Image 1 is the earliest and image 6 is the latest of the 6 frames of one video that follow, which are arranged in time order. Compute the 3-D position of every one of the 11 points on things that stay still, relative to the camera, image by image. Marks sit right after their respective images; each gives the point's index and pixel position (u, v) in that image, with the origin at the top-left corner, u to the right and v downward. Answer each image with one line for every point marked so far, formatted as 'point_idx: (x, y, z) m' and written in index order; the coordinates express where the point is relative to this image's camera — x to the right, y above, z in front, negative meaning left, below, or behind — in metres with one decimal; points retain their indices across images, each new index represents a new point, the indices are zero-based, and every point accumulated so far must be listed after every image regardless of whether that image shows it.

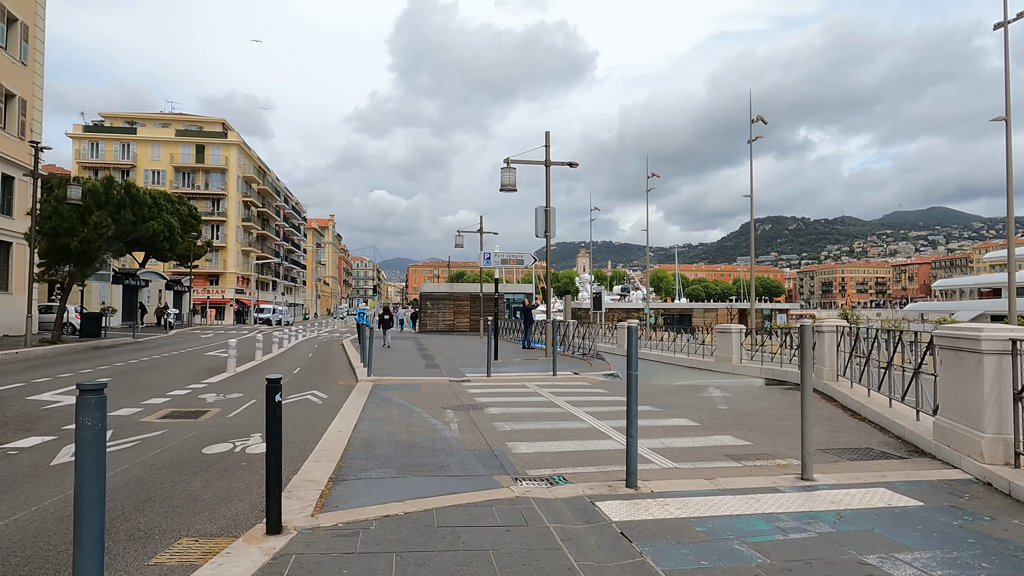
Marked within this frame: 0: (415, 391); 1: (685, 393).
0: (-1.8, -1.9, +12.4) m
1: (+3.3, -2.0, +12.8) m
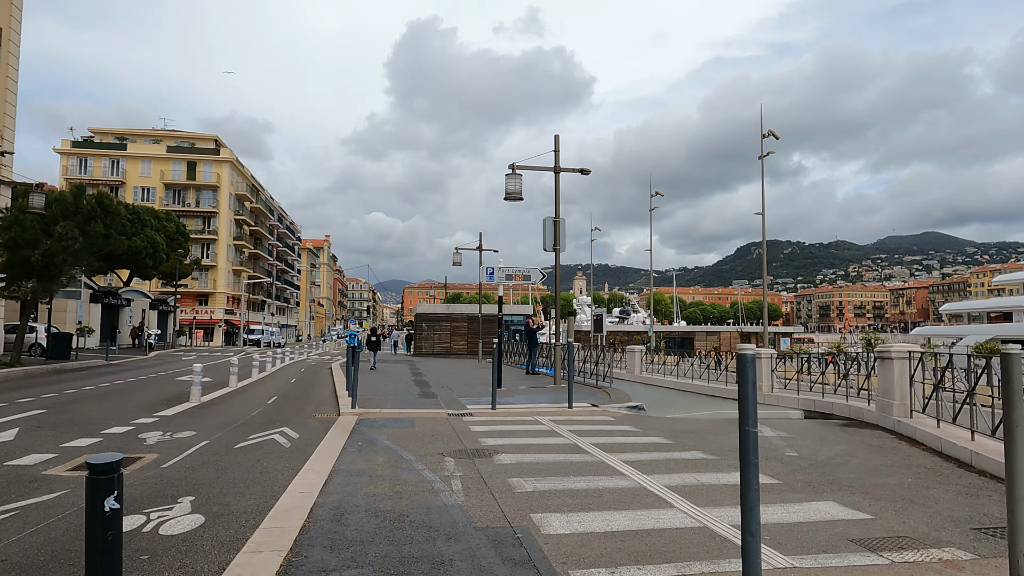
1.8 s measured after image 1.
0: (-1.6, -2.2, +10.2) m
1: (+3.5, -2.3, +10.7) m
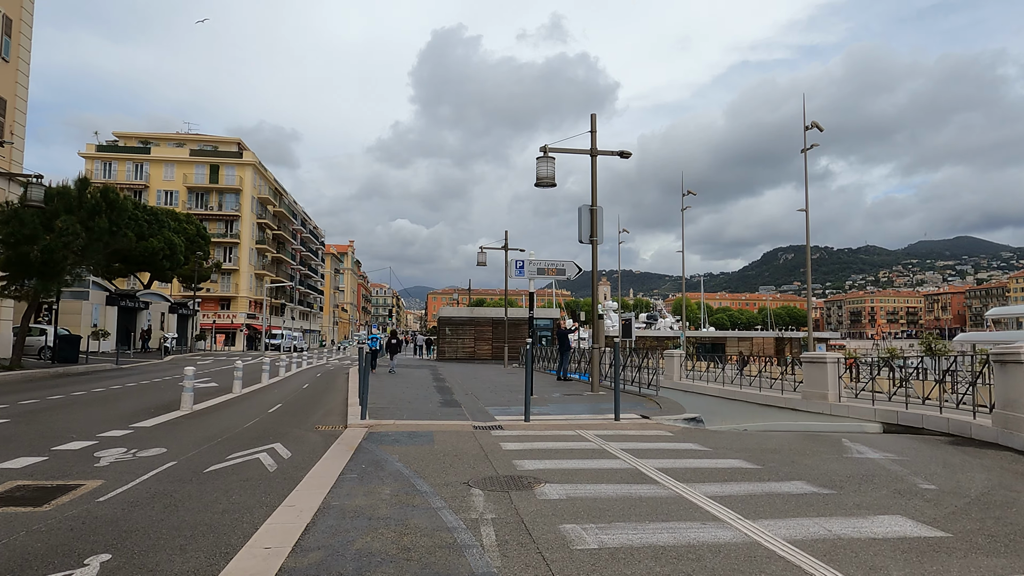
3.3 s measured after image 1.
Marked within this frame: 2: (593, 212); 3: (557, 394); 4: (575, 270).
0: (-1.1, -2.0, +8.4) m
1: (+4.0, -2.1, +8.6) m
2: (+2.0, +1.9, +16.9) m
3: (+1.1, -2.6, +16.3) m
4: (+1.5, +0.5, +16.3) m
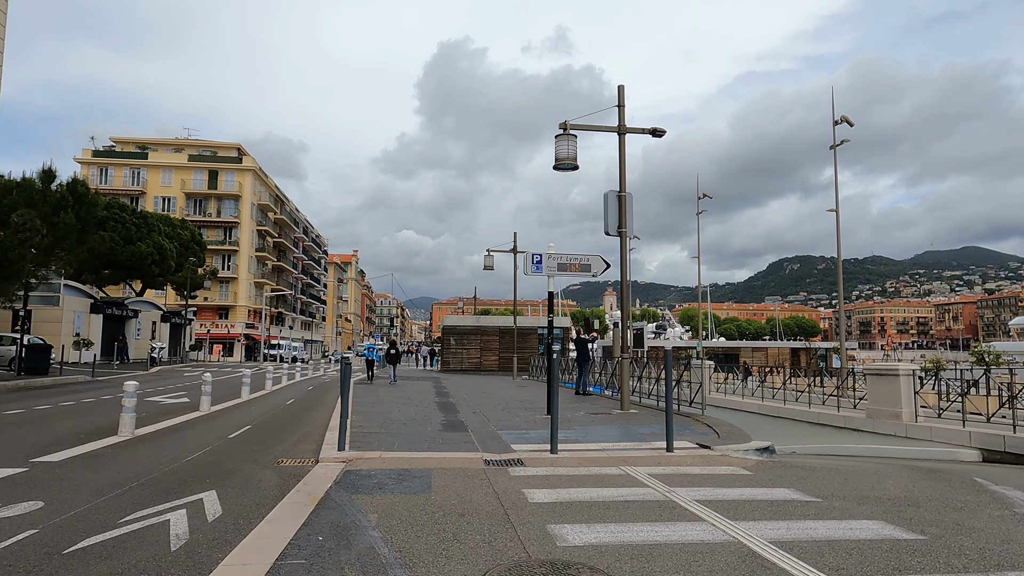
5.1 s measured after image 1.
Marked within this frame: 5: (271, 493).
0: (-0.8, -1.9, +5.9) m
1: (+4.2, -2.0, +6.1) m
2: (+2.3, +1.9, +14.5) m
3: (+1.4, -2.6, +13.8) m
4: (+1.8, +0.5, +13.8) m
5: (-2.3, -1.9, +6.3) m
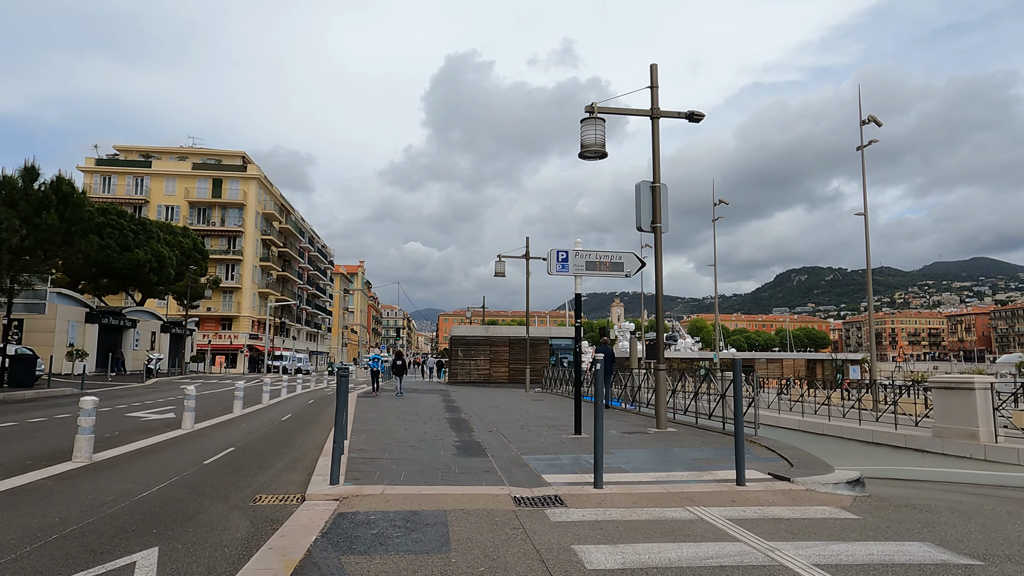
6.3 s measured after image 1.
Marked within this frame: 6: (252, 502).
0: (-0.5, -1.8, +4.3) m
1: (+4.6, -1.9, +4.5) m
2: (+2.7, +1.9, +12.9) m
3: (+1.8, -2.6, +12.2) m
4: (+2.2, +0.4, +12.2) m
5: (-1.9, -1.8, +4.7) m
6: (-2.4, -2.0, +6.2) m
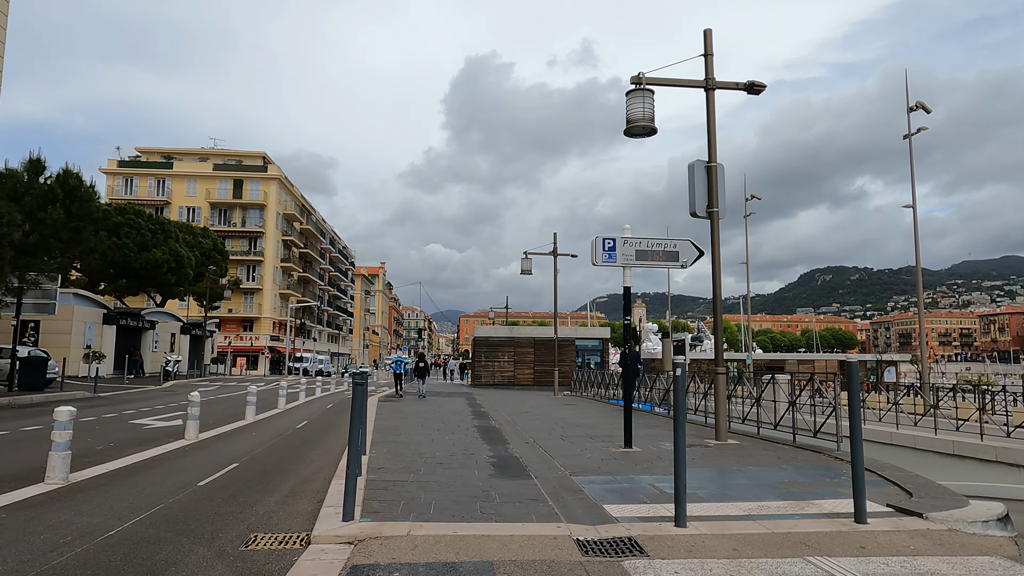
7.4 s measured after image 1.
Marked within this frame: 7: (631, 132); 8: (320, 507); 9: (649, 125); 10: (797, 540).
0: (-0.1, -1.6, +3.0) m
1: (+5.0, -1.7, +2.9) m
2: (+3.4, +2.0, +11.4) m
3: (+2.5, -2.5, +10.7) m
4: (+2.9, +0.6, +10.8) m
5: (-1.5, -1.7, +3.4) m
6: (-1.9, -1.9, +4.8) m
7: (+2.0, +2.6, +11.2) m
8: (-1.7, -1.9, +6.0) m
9: (+2.3, +2.7, +11.2) m
10: (+2.1, -1.9, +5.1) m
